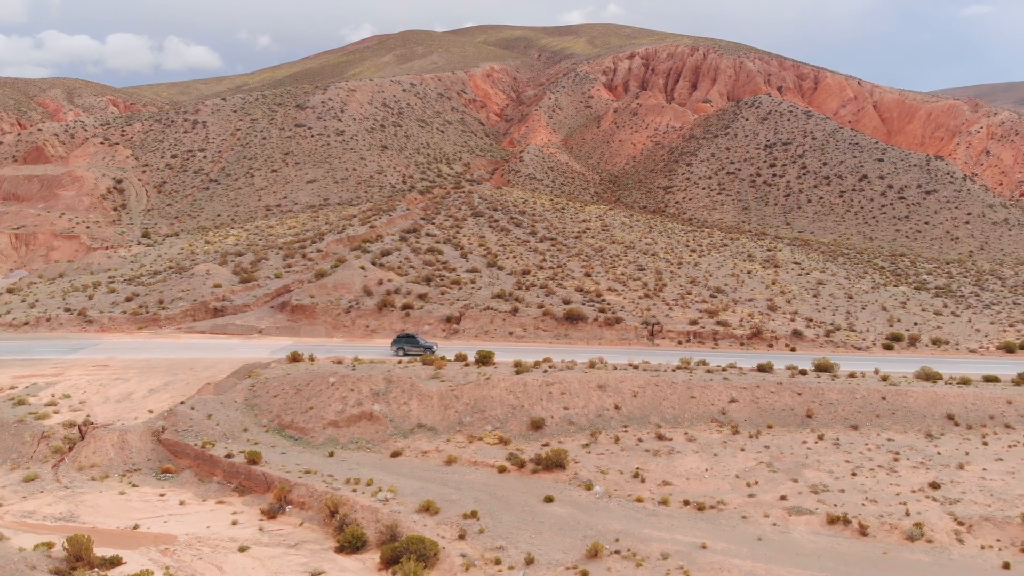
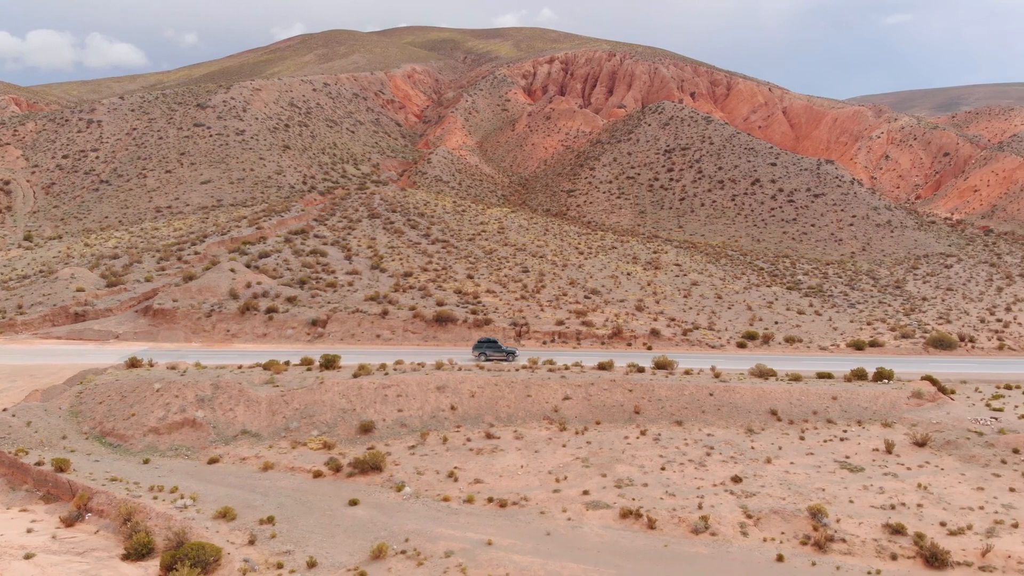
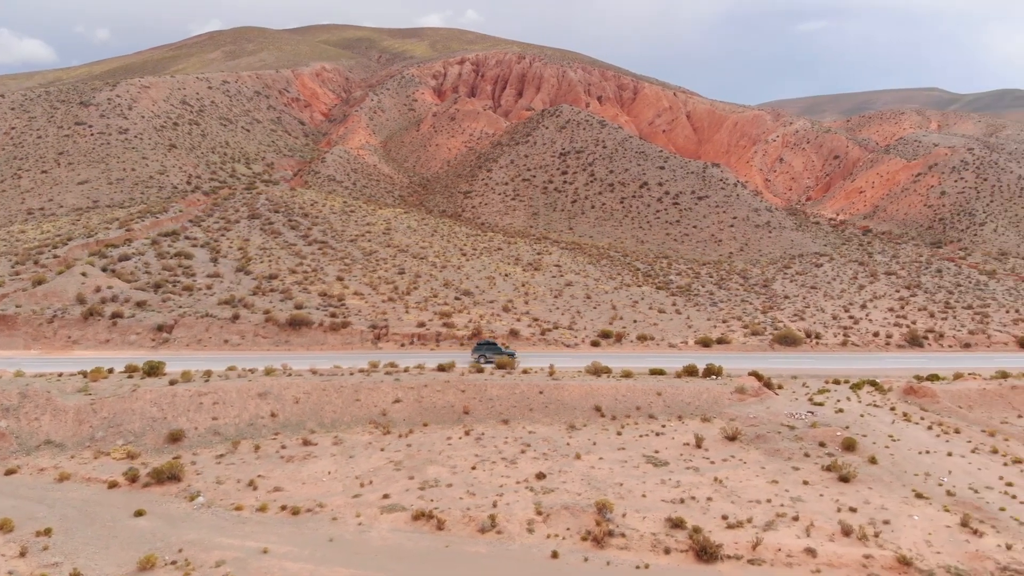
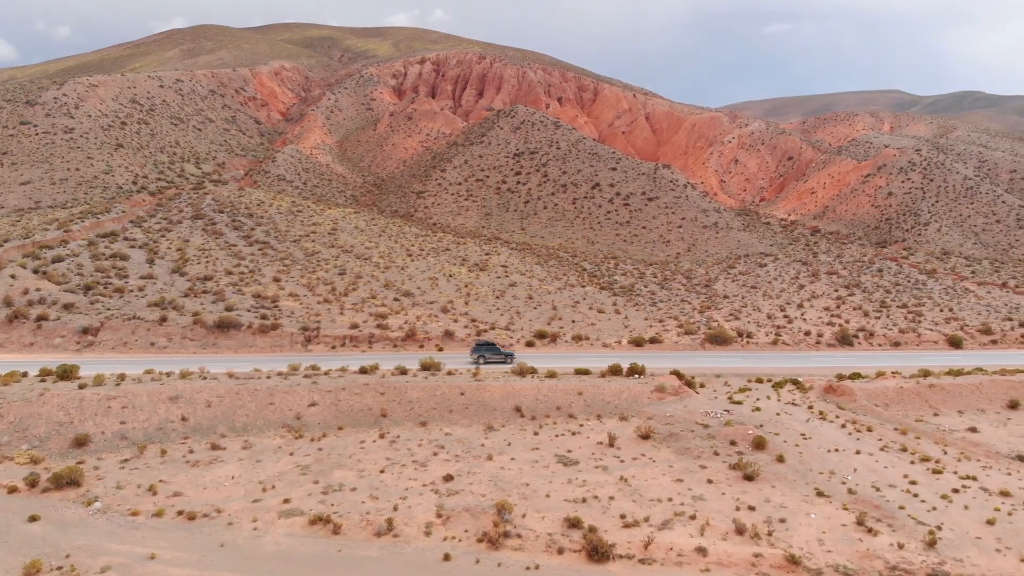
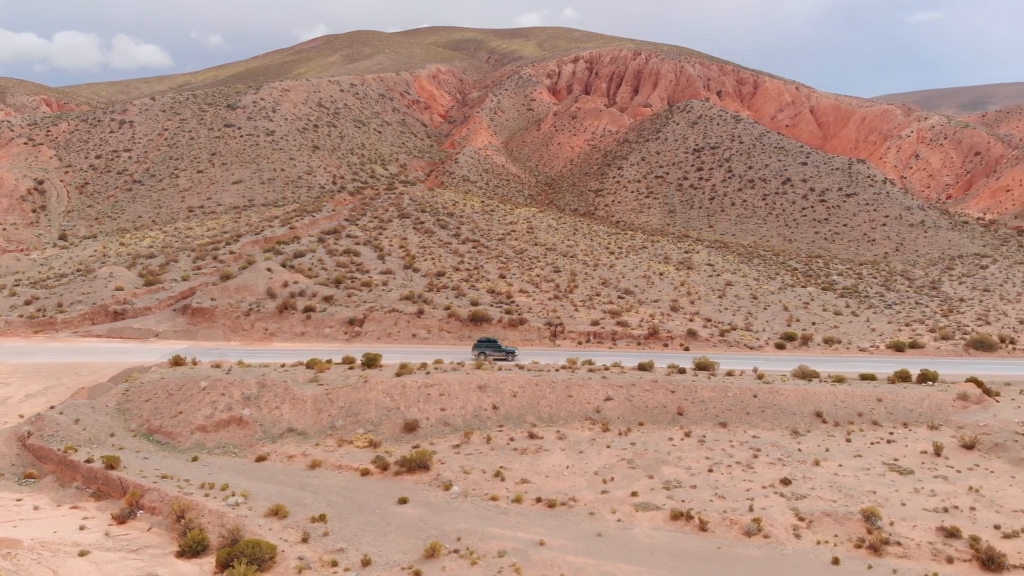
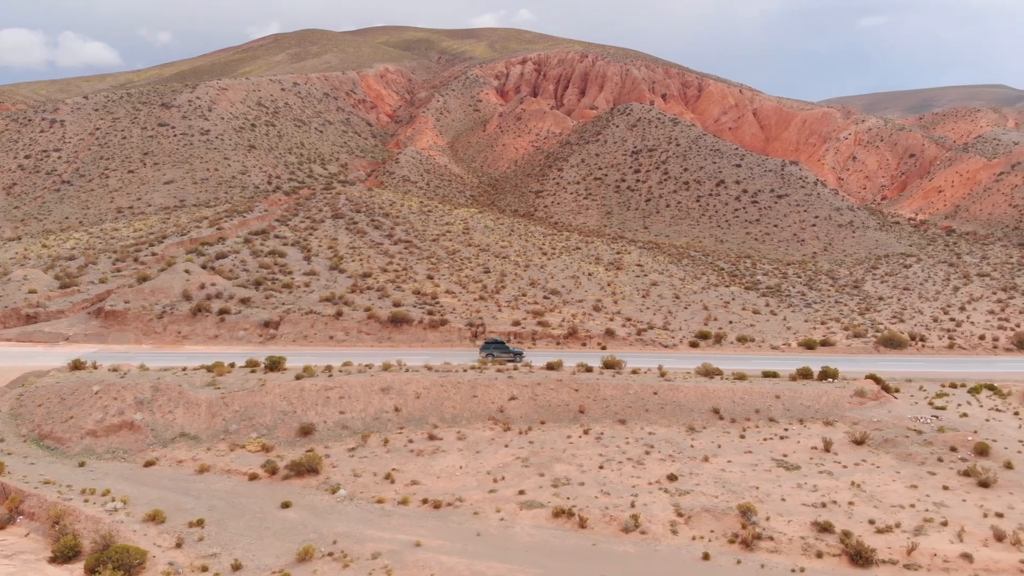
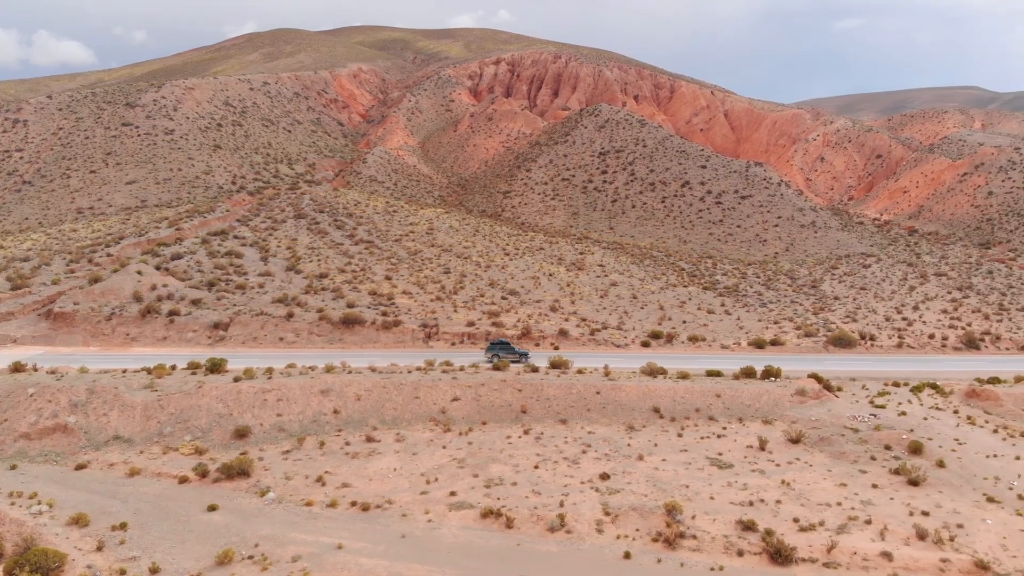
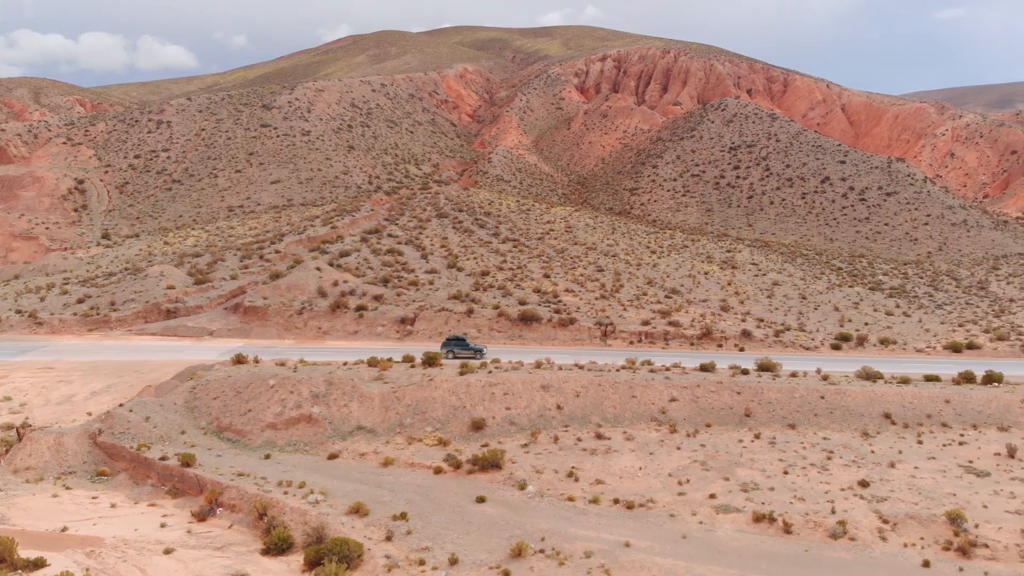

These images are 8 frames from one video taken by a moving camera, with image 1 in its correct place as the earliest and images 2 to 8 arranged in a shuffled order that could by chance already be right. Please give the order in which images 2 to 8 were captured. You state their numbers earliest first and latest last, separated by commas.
8, 5, 2, 6, 7, 3, 4
